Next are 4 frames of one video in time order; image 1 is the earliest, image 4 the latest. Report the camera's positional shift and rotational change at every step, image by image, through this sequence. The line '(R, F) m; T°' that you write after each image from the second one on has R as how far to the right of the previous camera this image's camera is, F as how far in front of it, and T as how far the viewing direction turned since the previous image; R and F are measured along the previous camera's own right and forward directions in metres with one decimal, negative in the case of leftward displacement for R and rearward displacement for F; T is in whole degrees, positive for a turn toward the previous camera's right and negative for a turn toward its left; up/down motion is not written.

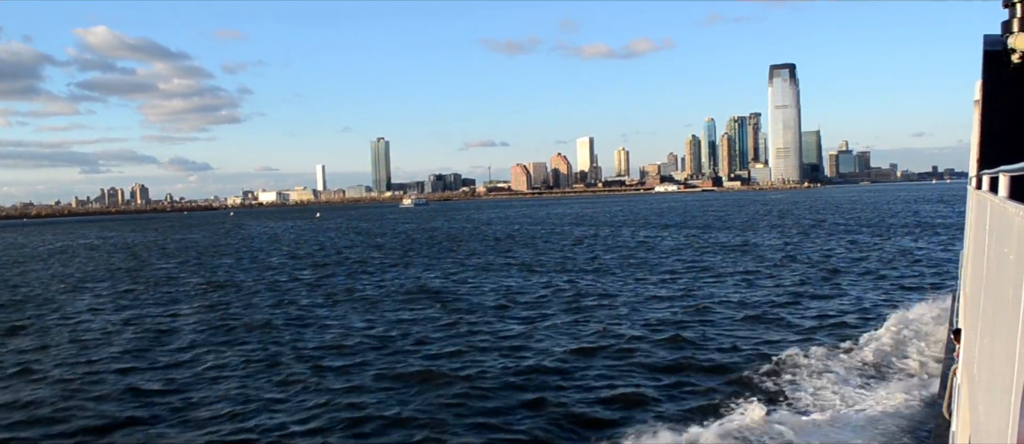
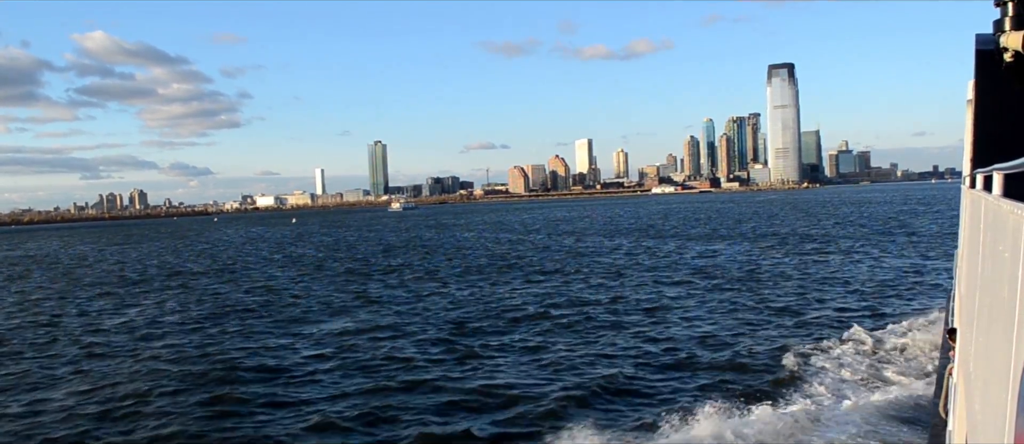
(+1.2, +1.3) m; 0°
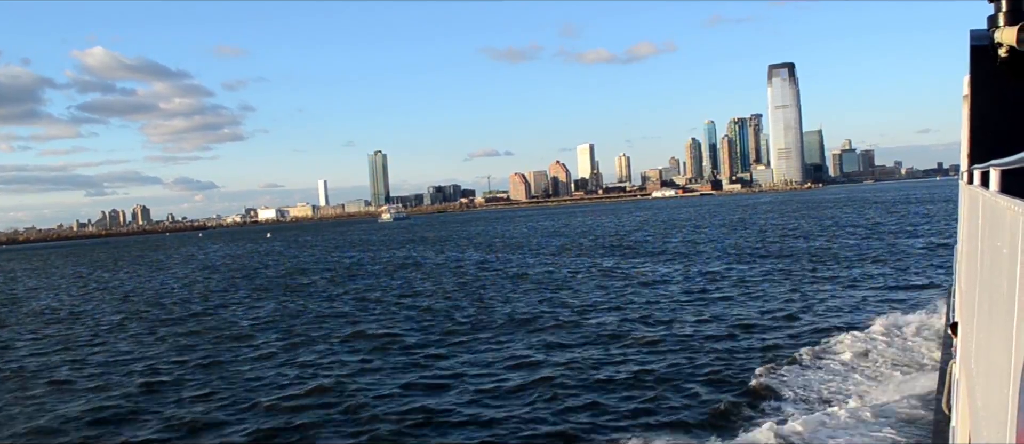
(+1.3, +1.6) m; 0°
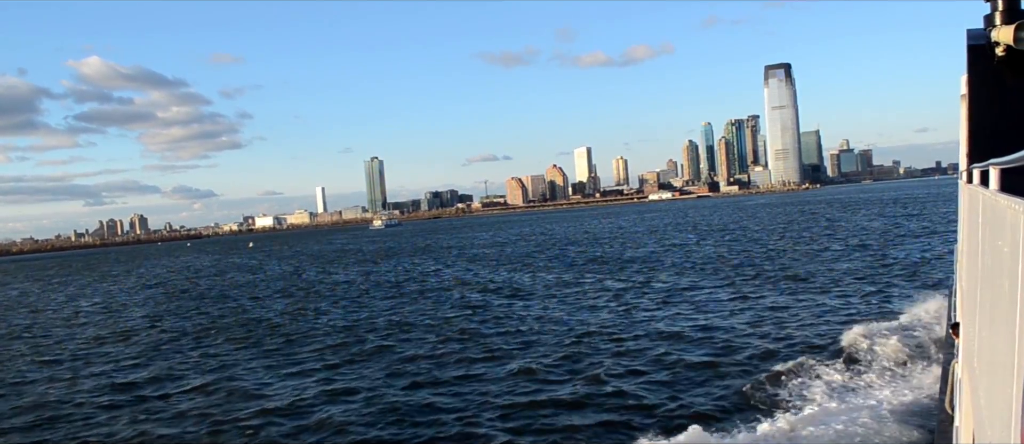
(+0.6, +1.0) m; 0°
